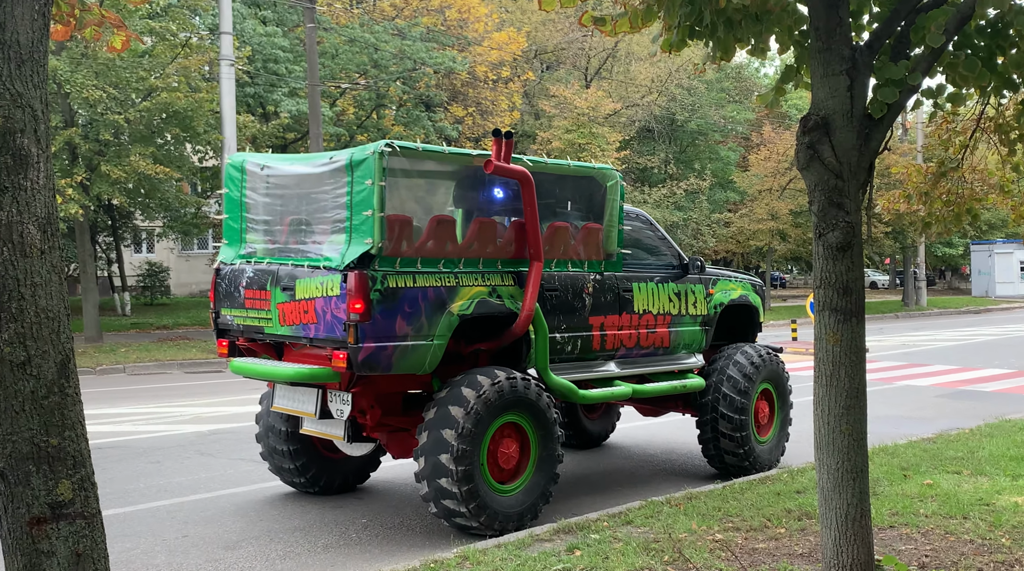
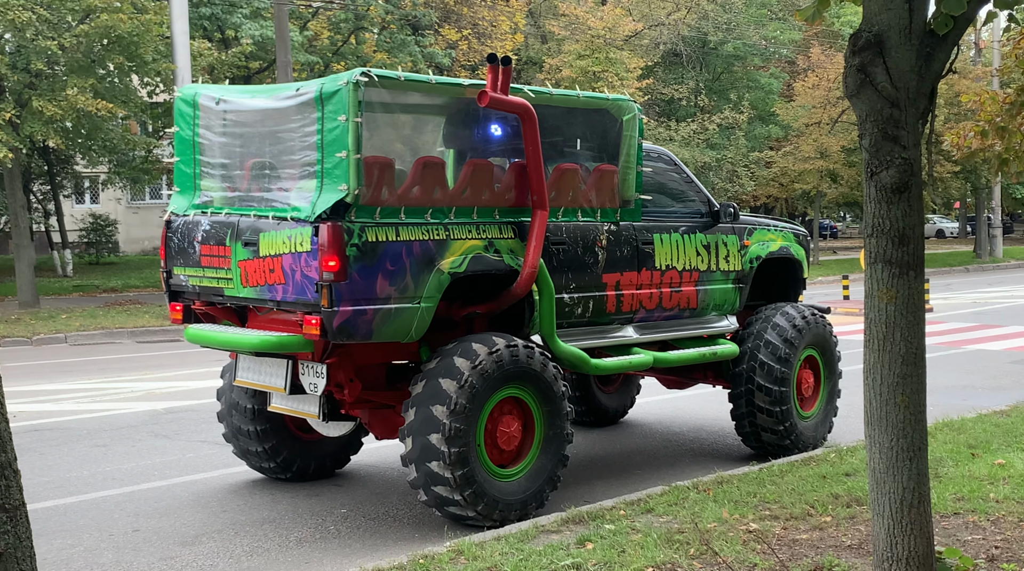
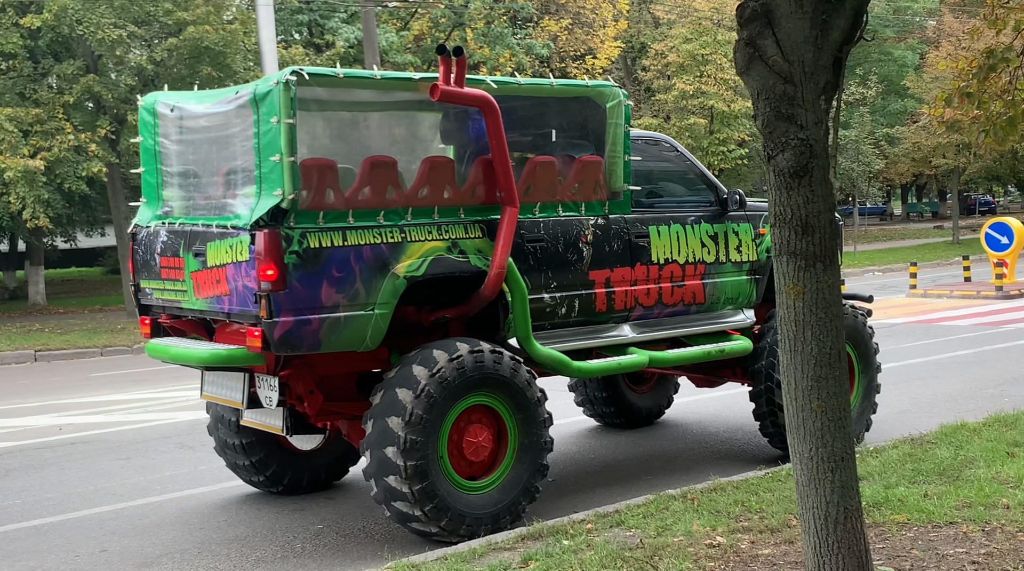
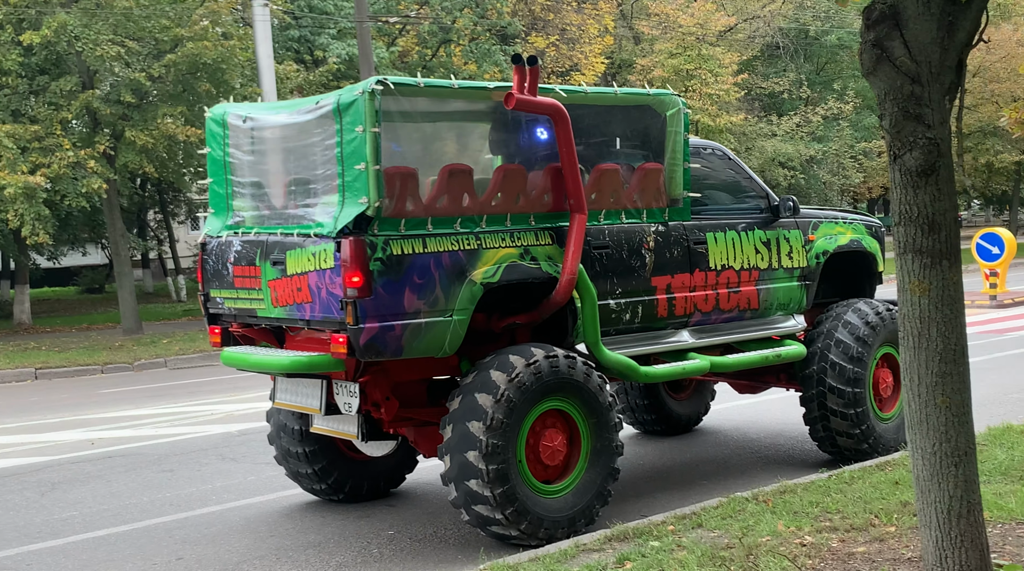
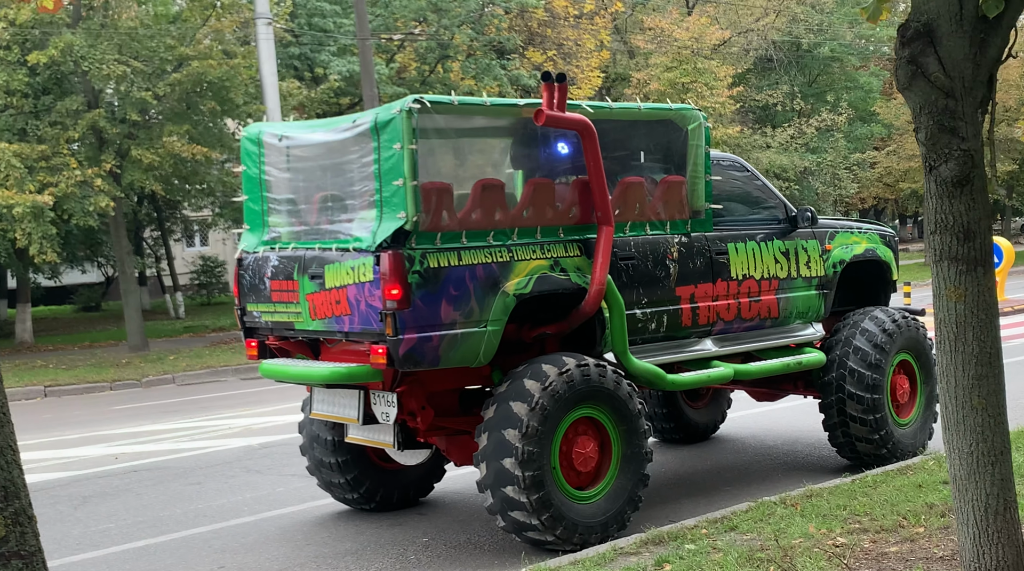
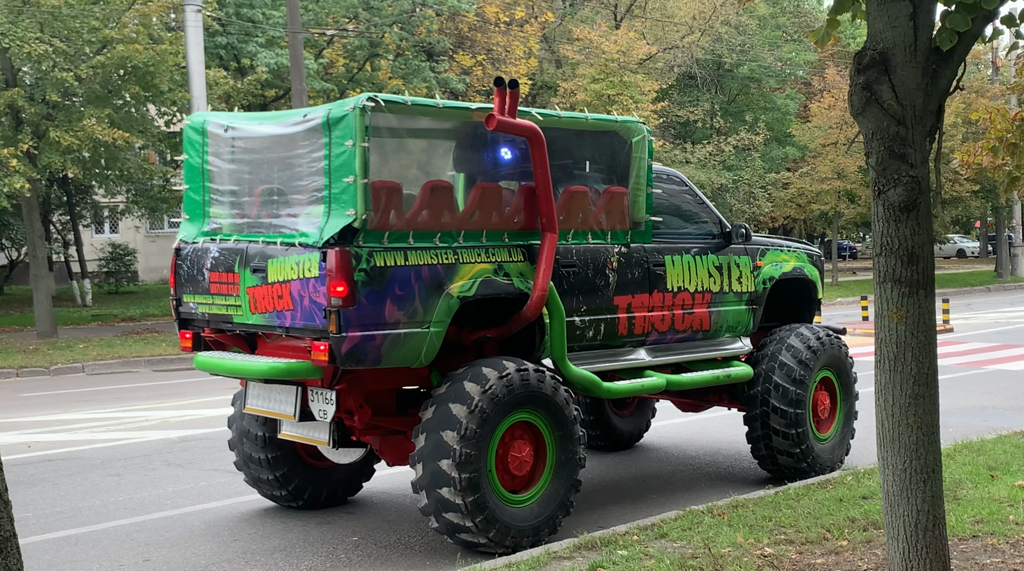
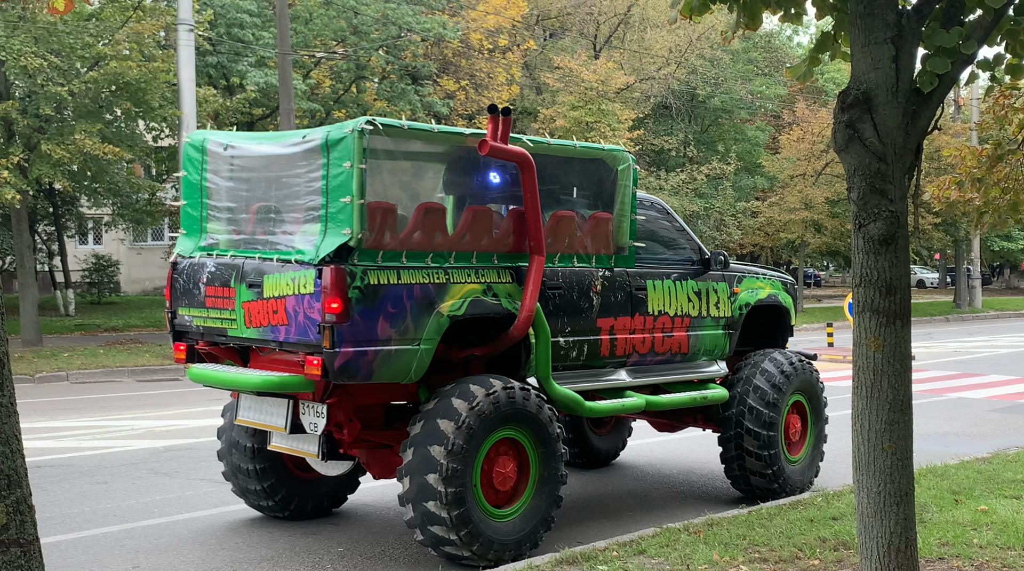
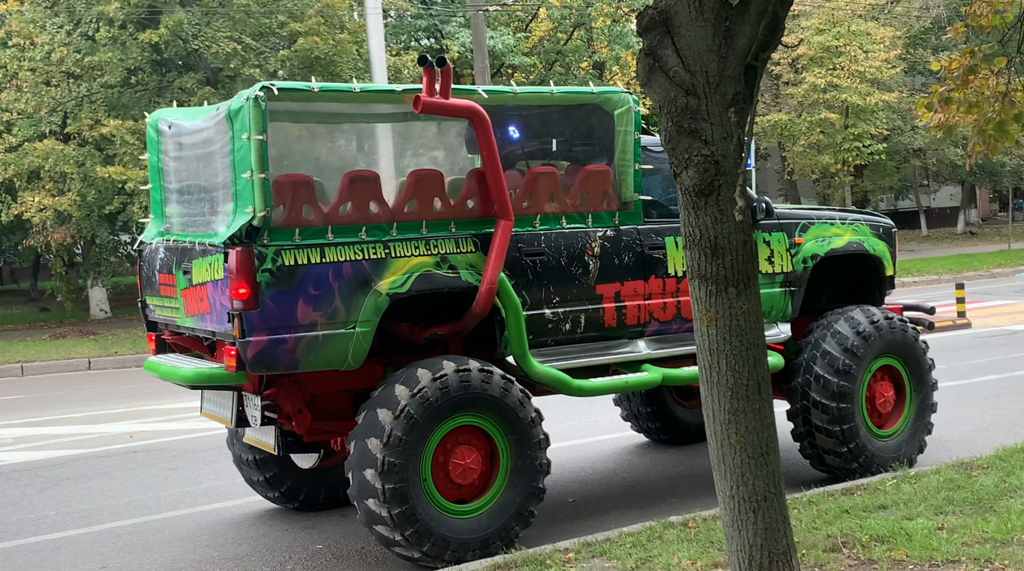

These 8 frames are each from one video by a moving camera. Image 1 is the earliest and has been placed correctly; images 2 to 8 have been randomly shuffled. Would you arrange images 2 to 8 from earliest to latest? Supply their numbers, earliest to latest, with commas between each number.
7, 2, 6, 5, 4, 3, 8
